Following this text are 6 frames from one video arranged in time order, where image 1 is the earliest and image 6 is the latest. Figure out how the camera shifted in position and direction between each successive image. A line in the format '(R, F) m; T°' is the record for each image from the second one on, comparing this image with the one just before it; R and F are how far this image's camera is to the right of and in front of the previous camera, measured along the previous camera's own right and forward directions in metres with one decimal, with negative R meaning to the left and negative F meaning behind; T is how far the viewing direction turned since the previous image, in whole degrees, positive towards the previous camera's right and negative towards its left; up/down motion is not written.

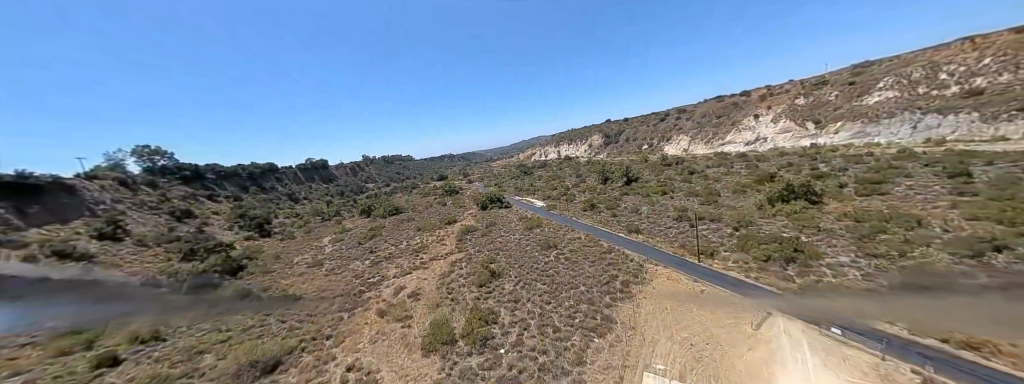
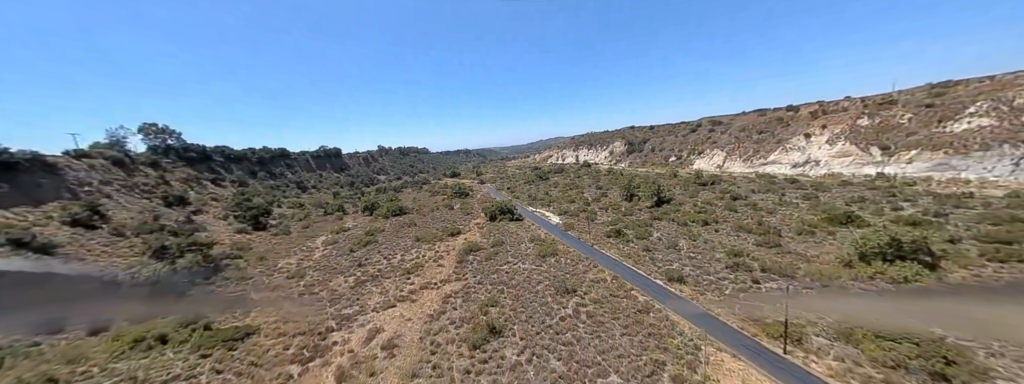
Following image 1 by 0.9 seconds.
(-0.1, +3.0) m; -3°
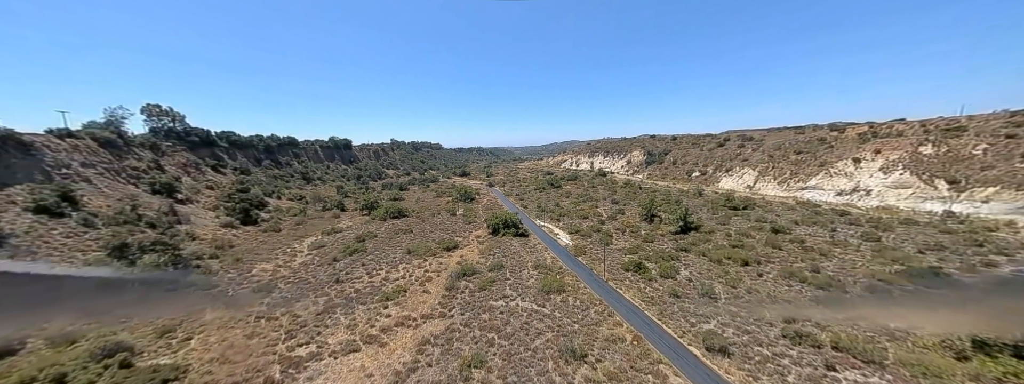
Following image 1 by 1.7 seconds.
(+0.3, +2.6) m; -2°
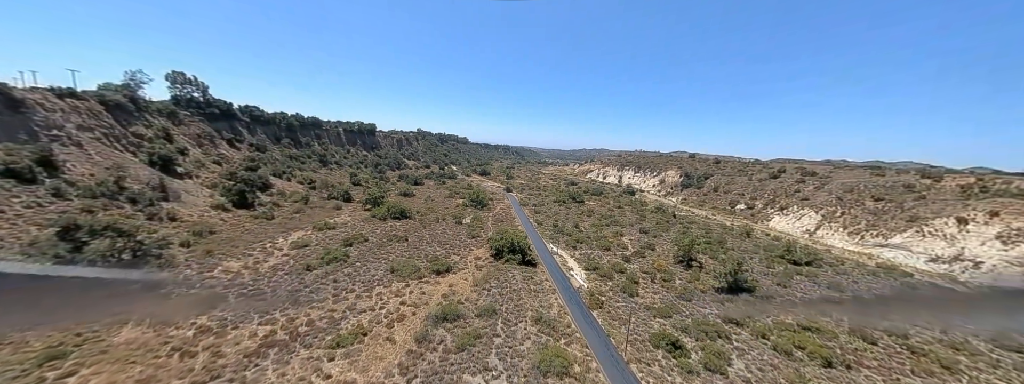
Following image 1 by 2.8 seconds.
(+0.6, +3.5) m; -5°
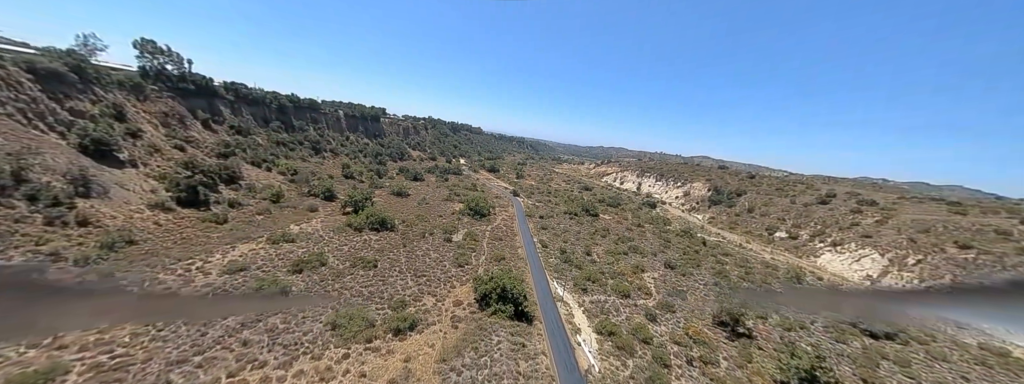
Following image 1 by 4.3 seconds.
(+0.7, +5.0) m; -2°
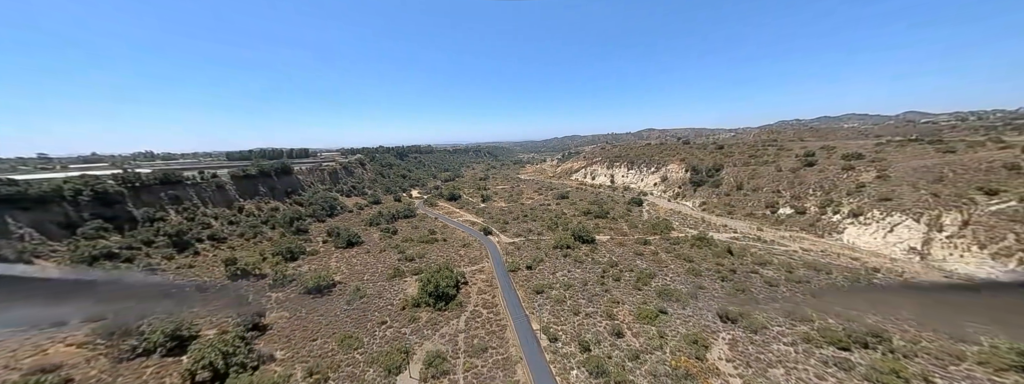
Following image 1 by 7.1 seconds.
(+0.4, +9.6) m; +7°
